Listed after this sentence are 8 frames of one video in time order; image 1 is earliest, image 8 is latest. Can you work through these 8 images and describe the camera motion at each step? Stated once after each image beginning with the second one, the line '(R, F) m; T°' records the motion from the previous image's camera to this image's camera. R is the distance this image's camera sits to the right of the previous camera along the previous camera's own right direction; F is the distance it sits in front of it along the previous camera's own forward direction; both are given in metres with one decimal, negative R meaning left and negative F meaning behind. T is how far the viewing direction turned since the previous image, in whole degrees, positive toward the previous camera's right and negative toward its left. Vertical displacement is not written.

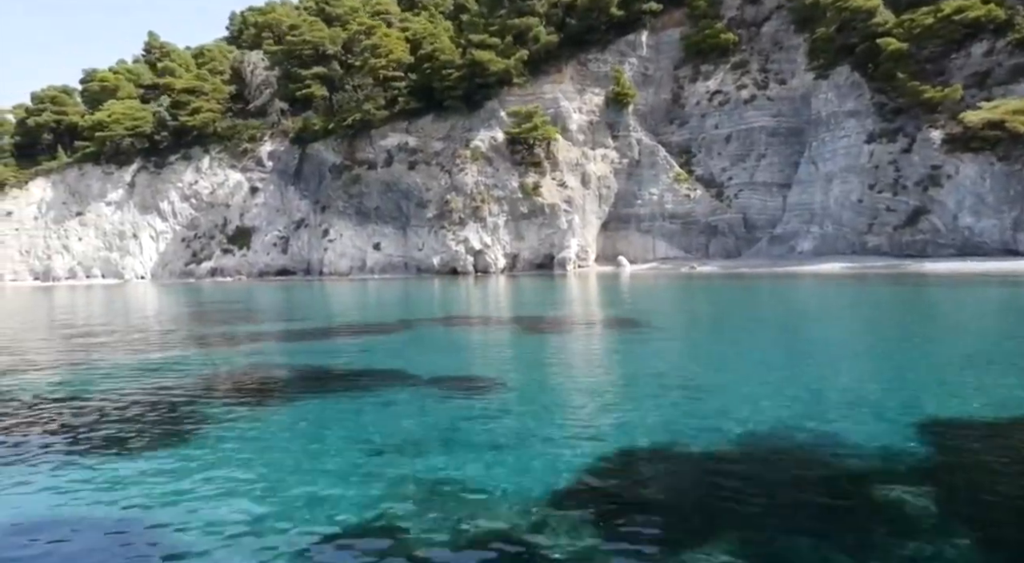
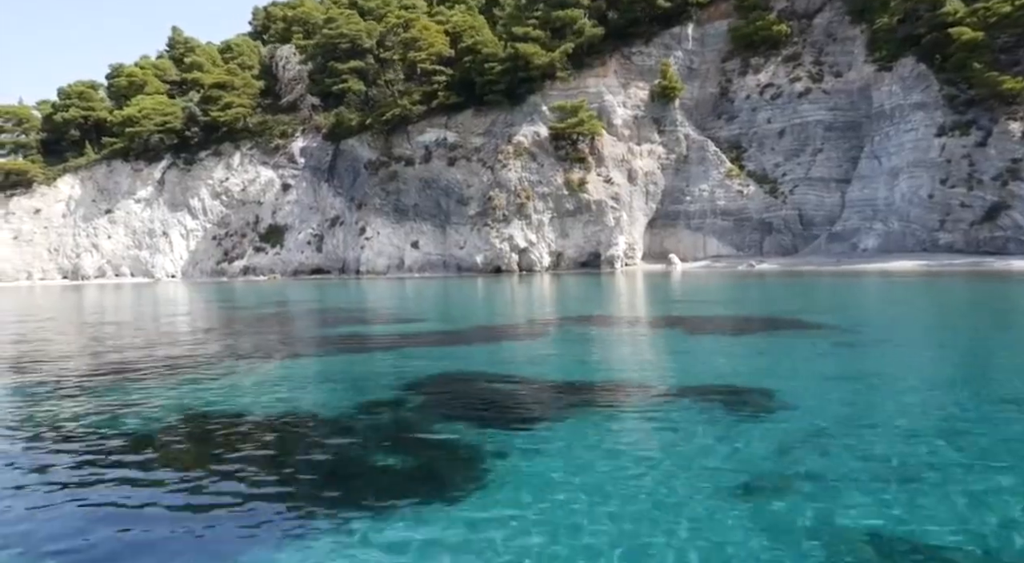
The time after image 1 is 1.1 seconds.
(-2.2, +1.0) m; 0°
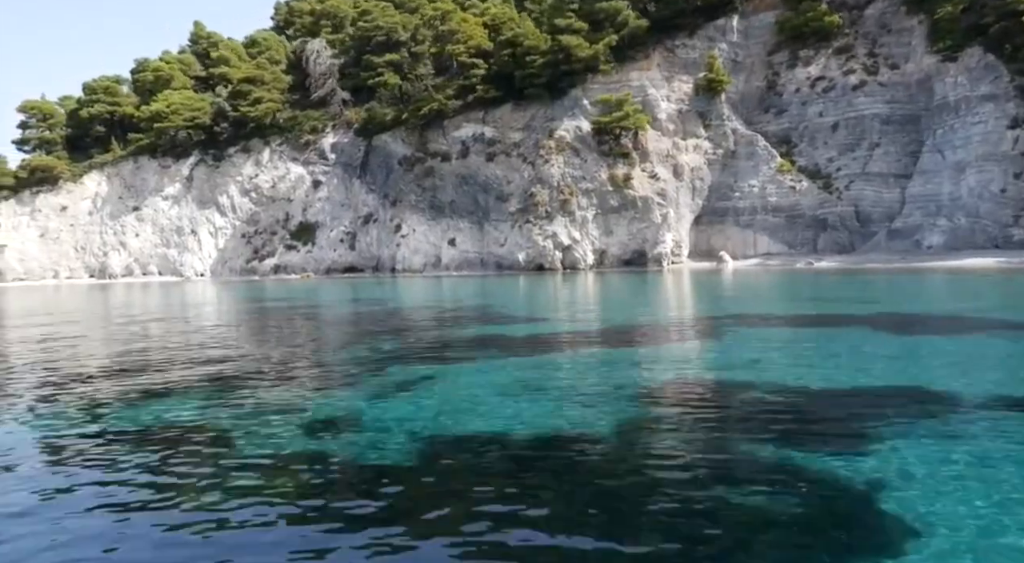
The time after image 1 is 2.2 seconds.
(-2.0, +1.0) m; 0°
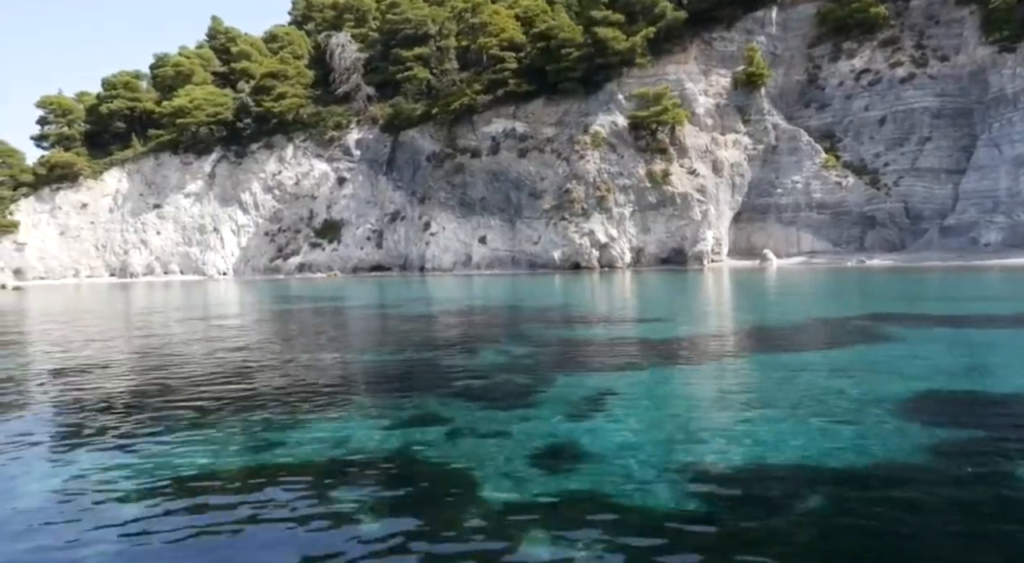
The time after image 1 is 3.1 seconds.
(-1.6, +1.0) m; 0°
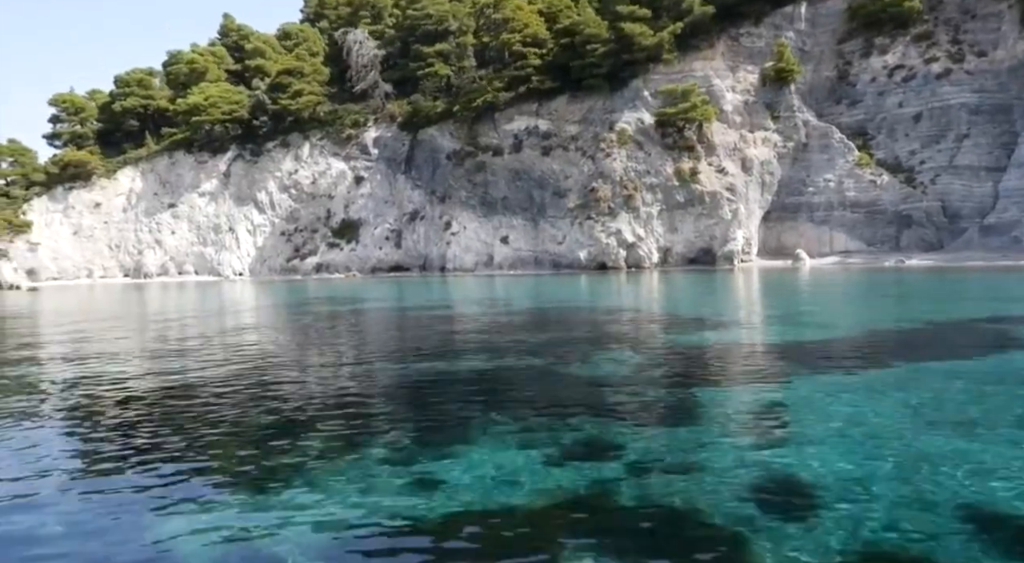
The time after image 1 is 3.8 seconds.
(-1.2, +0.8) m; 0°
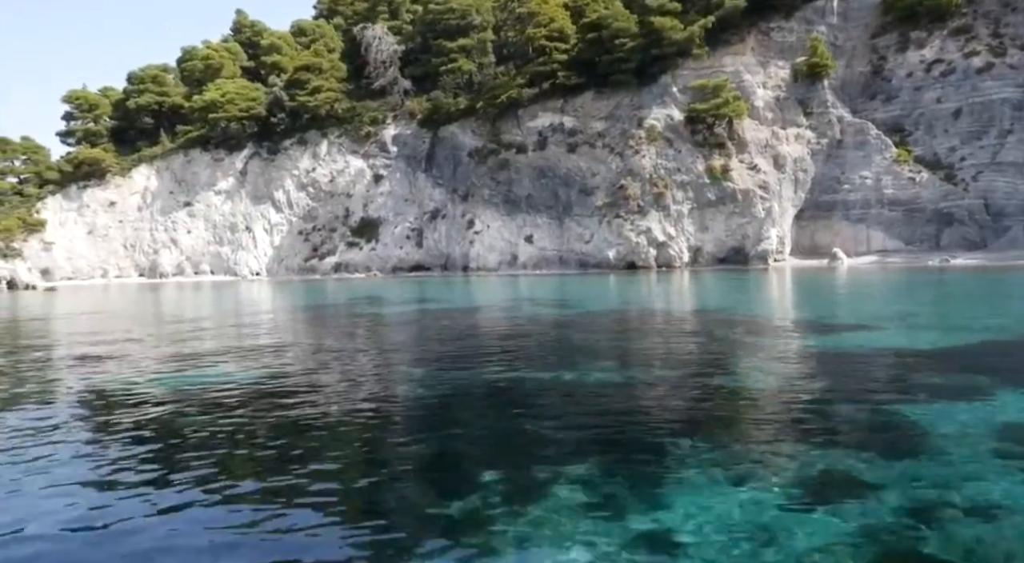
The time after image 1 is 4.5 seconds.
(-1.2, +0.9) m; 0°
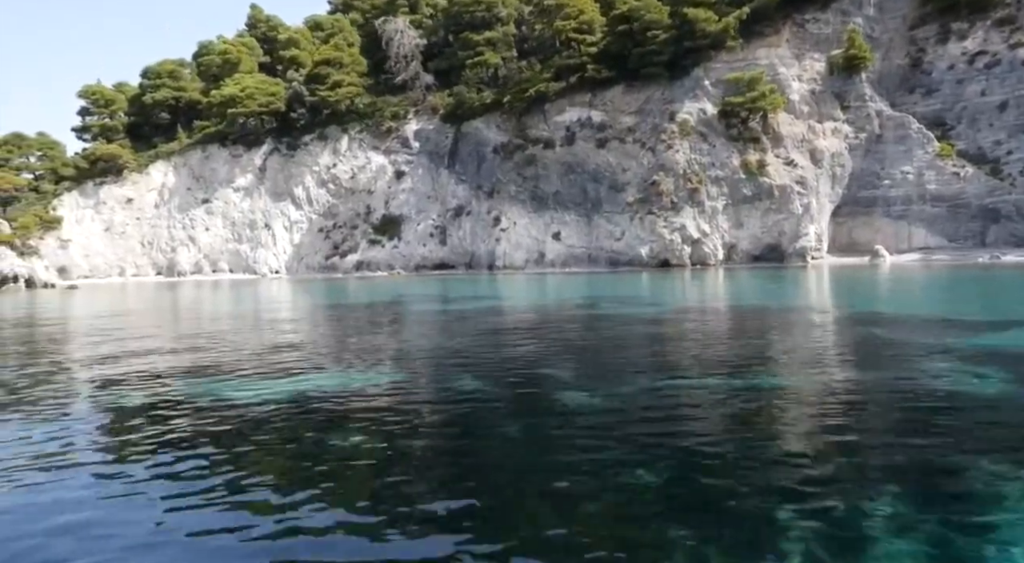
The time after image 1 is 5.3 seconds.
(-1.3, +0.9) m; 0°
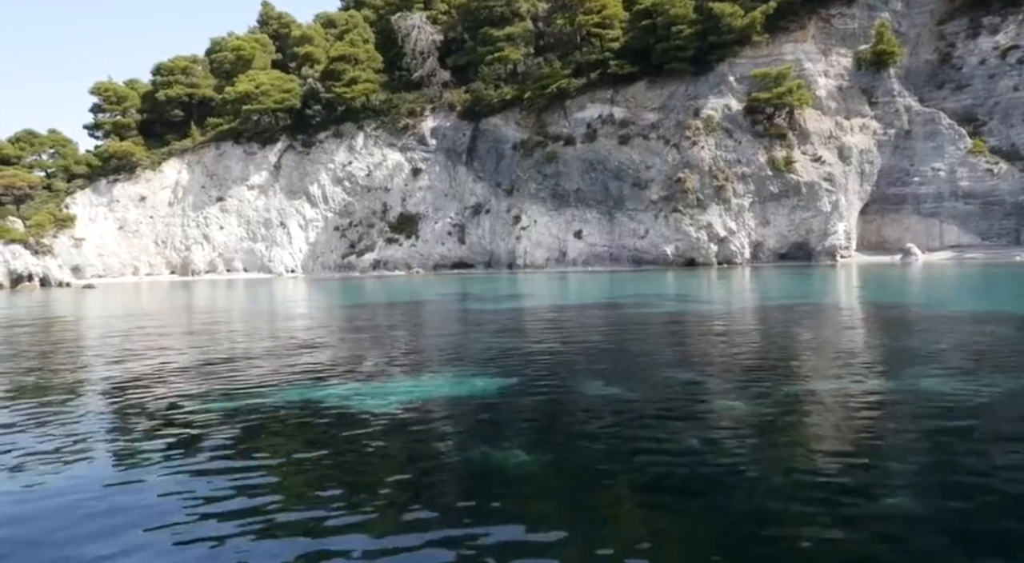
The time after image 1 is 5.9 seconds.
(-1.0, +0.6) m; 0°
